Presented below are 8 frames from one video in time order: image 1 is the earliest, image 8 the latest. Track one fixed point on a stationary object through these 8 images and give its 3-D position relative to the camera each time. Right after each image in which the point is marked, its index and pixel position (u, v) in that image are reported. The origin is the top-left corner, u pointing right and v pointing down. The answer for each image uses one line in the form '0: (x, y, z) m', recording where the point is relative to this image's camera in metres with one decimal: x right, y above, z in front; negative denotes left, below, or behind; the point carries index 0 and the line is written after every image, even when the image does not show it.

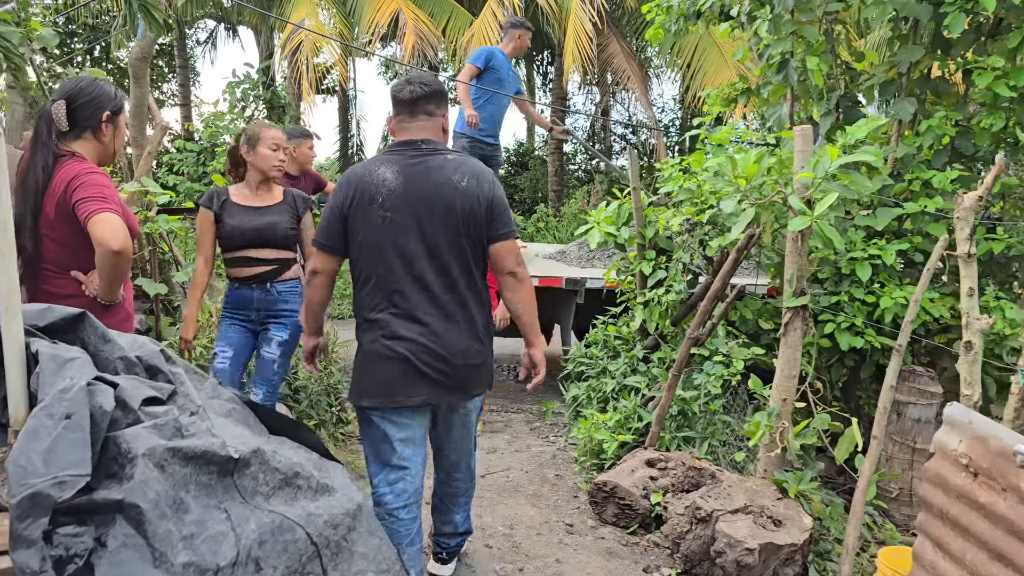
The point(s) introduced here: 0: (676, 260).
0: (+0.8, +0.1, +4.3) m
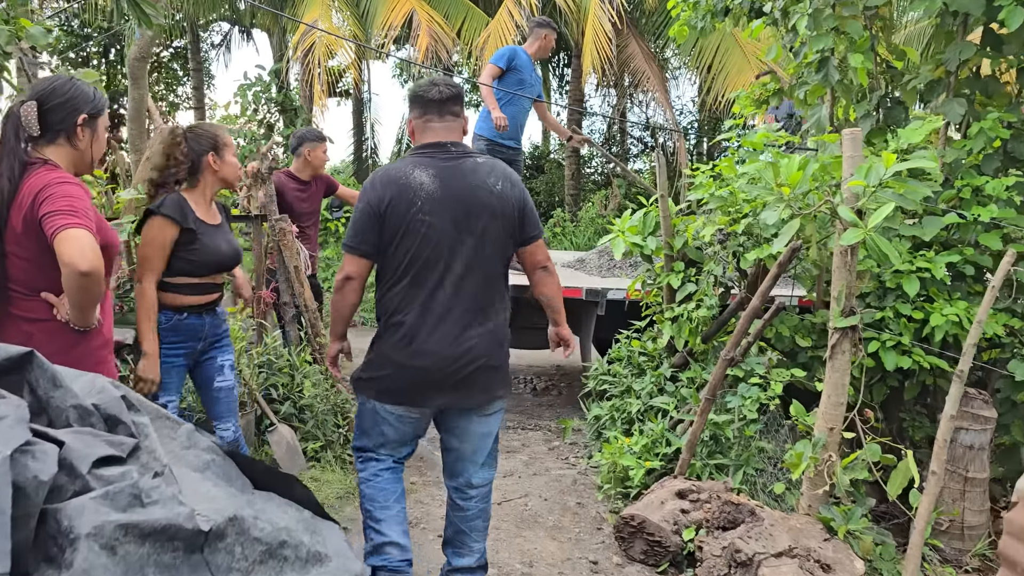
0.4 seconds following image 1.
0: (+0.9, +0.1, +4.0) m
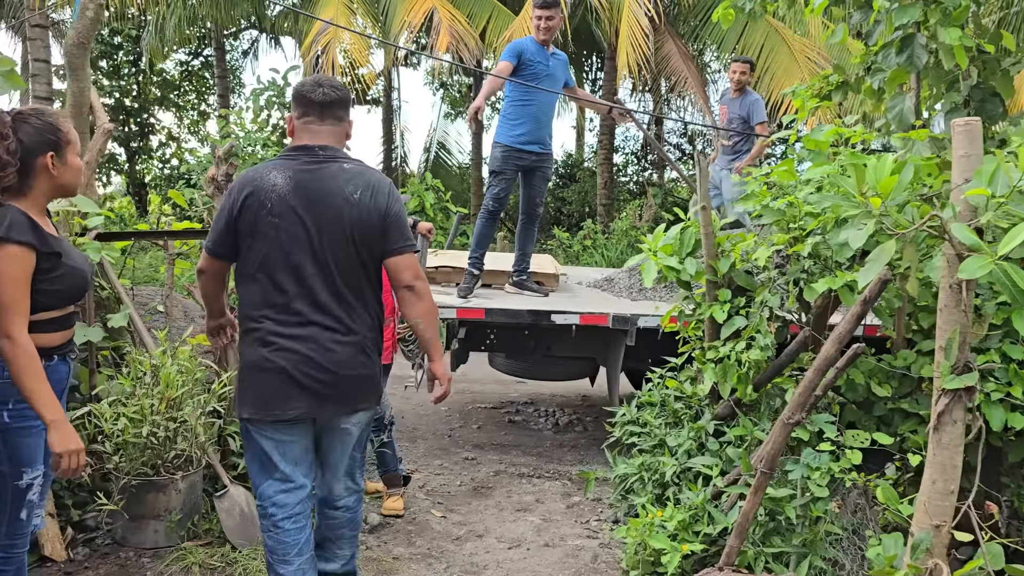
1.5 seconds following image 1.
0: (+0.9, -0.1, +3.2) m
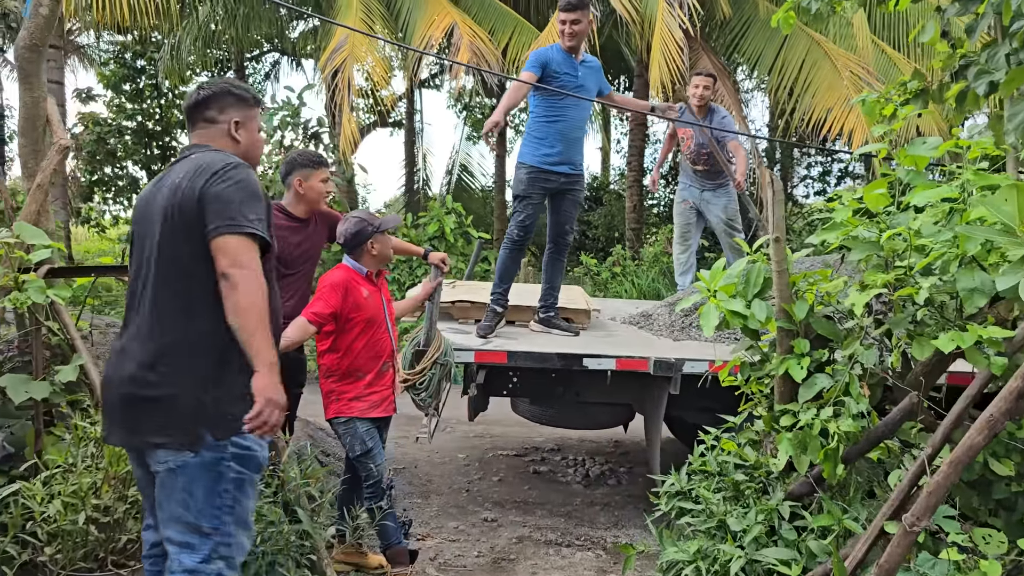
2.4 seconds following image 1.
0: (+1.0, -0.2, +2.6) m
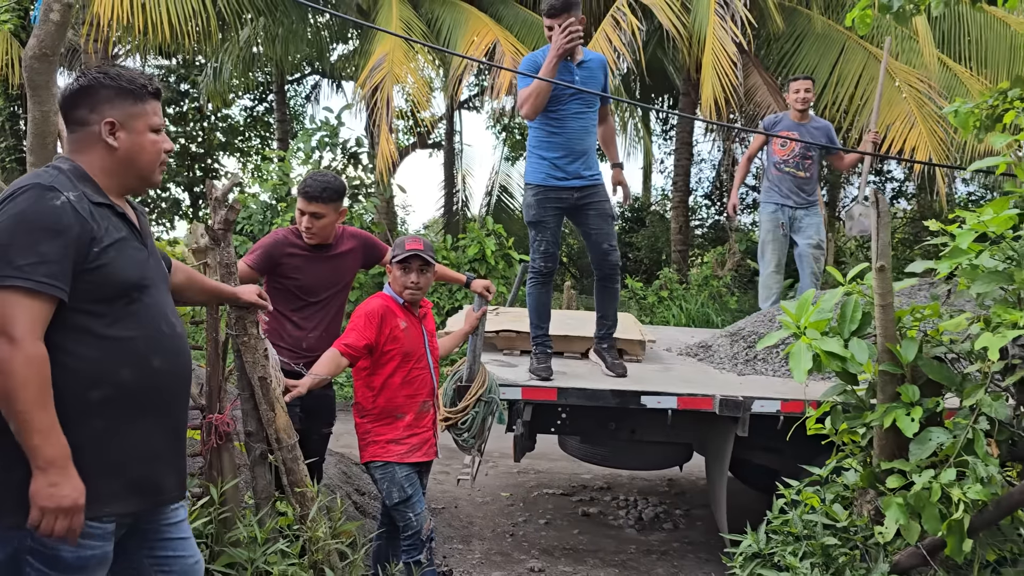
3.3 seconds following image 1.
0: (+1.2, -0.3, +2.2) m
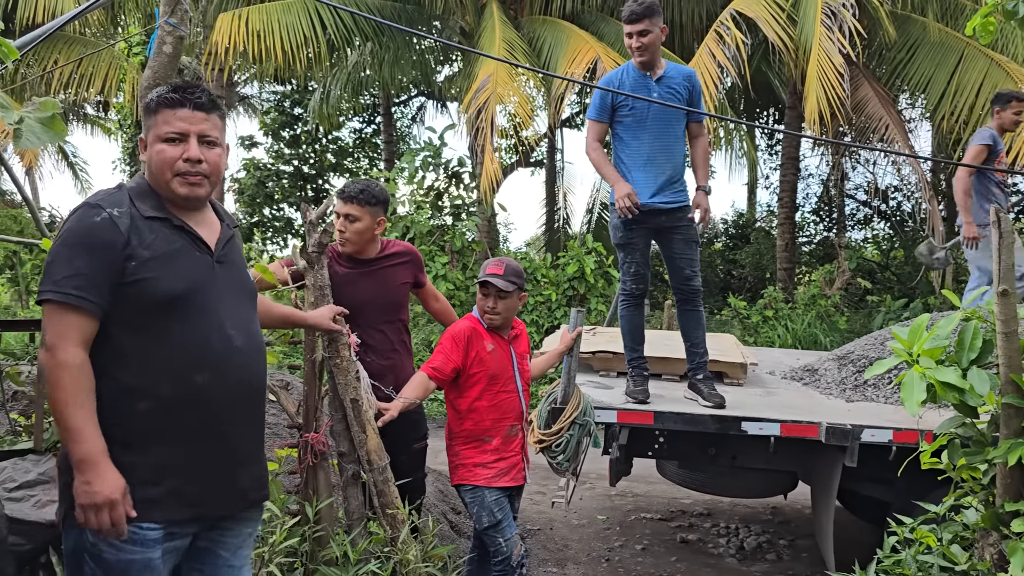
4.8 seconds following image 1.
0: (+1.4, -0.4, +2.0) m
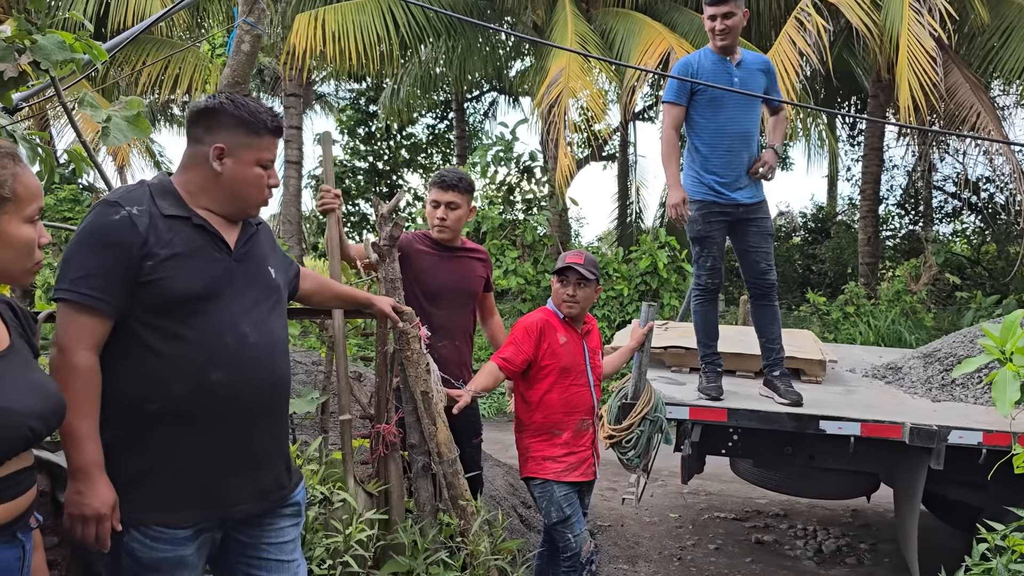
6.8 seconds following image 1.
0: (+1.5, -0.4, +1.8) m
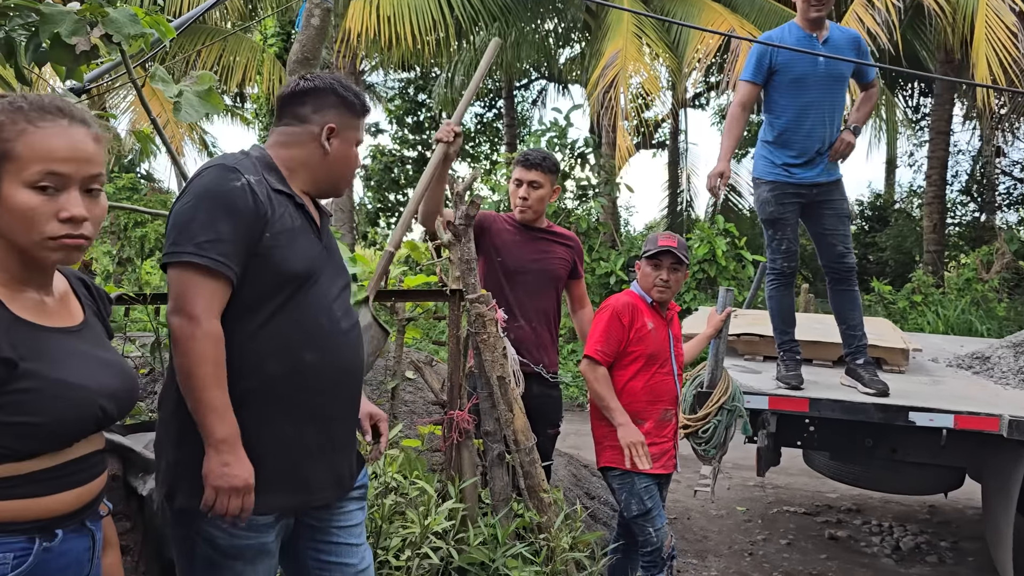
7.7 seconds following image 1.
0: (+1.7, -0.3, +1.6) m
